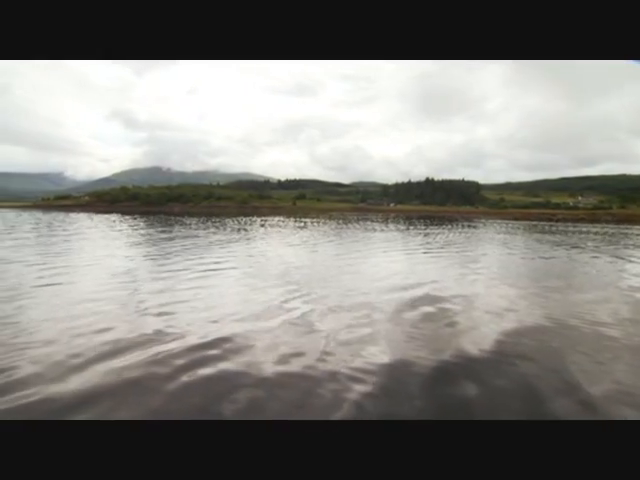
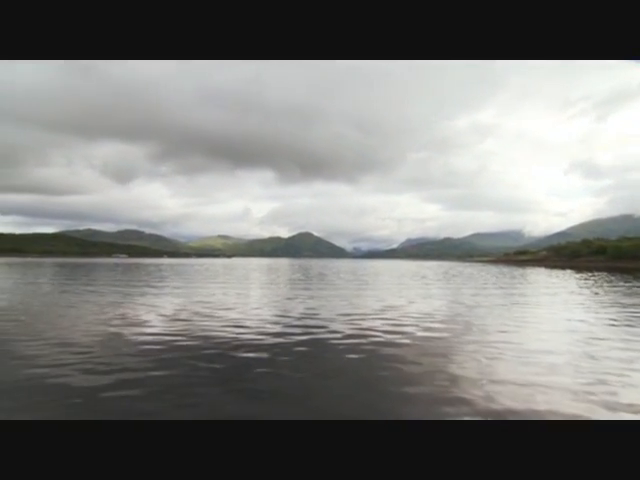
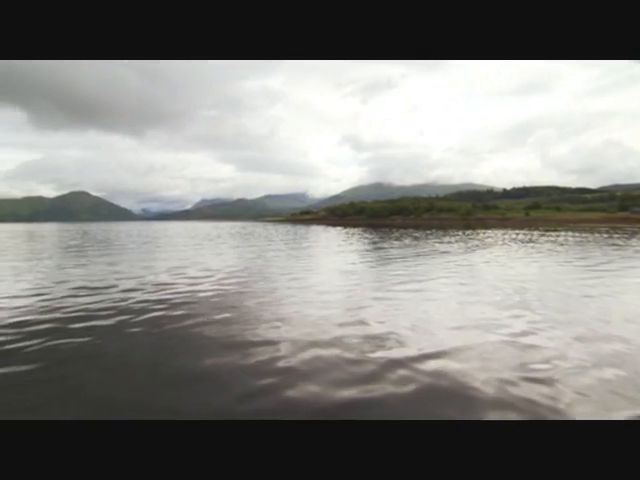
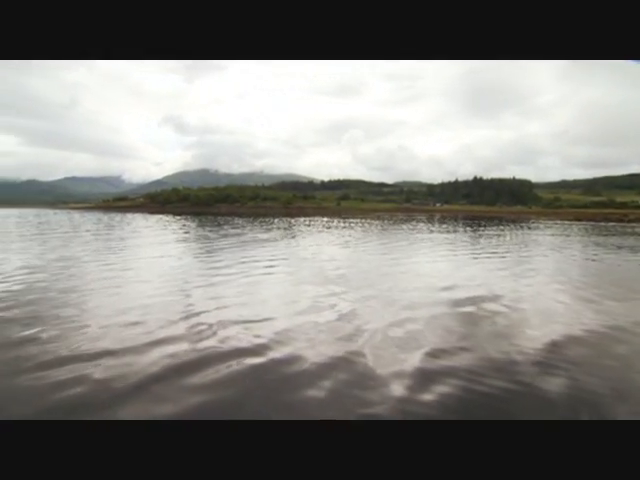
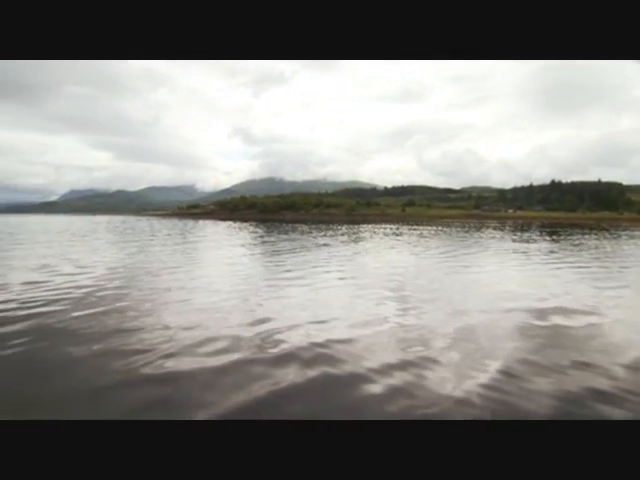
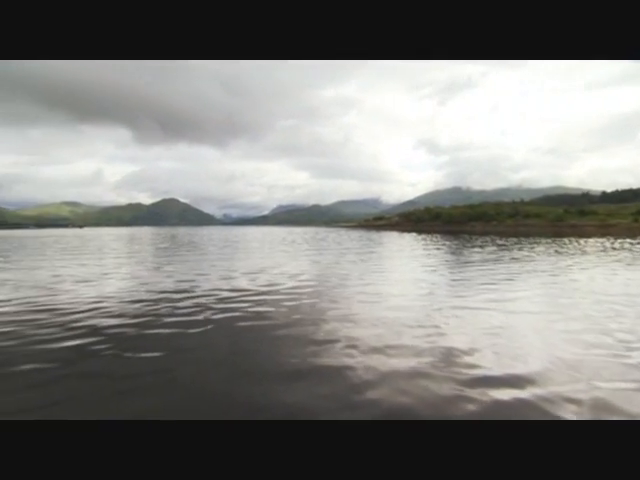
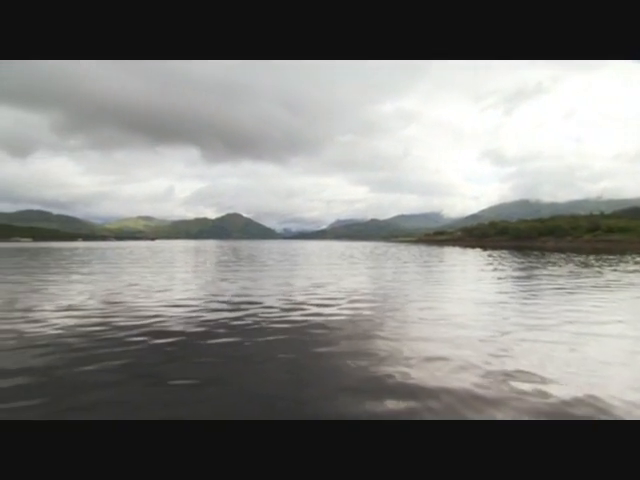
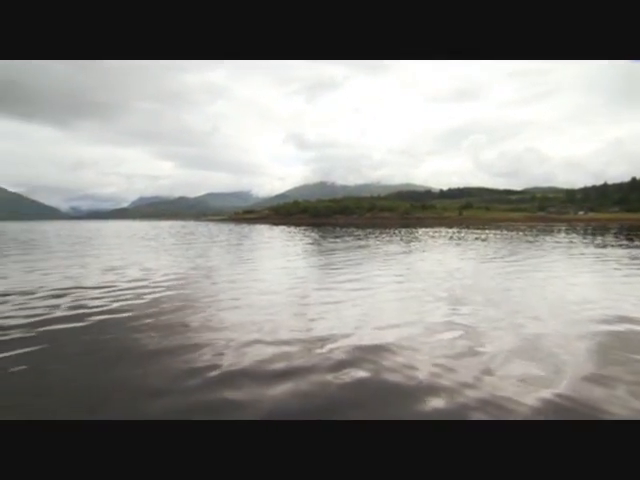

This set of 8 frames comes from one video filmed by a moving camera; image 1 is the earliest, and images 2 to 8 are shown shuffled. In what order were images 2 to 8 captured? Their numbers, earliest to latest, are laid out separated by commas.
4, 5, 8, 3, 6, 7, 2
